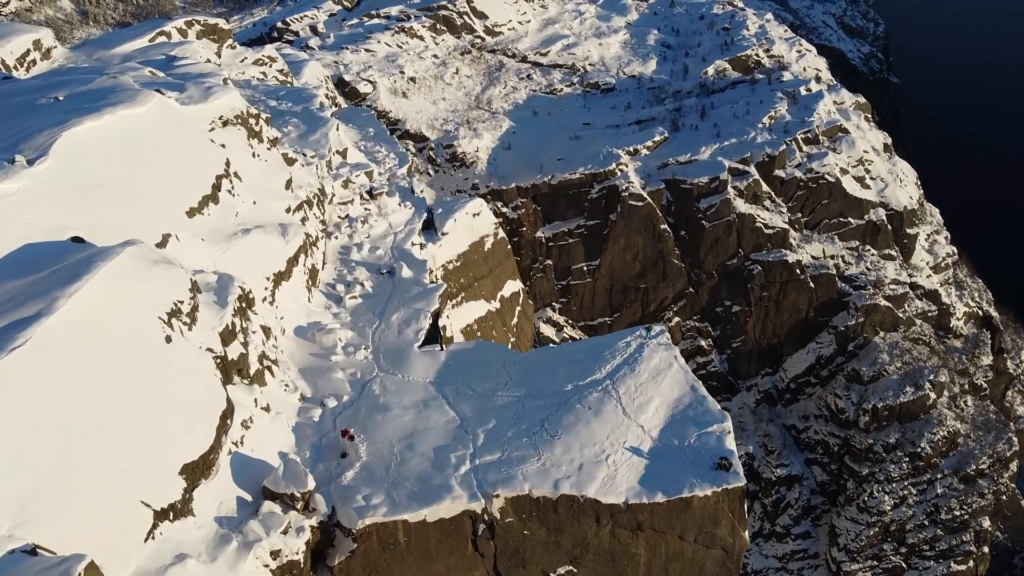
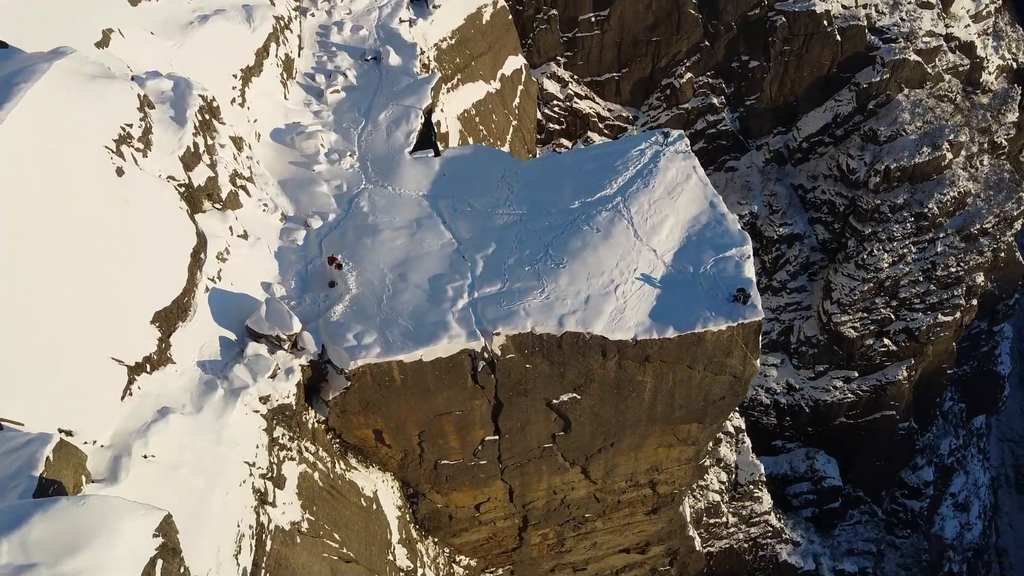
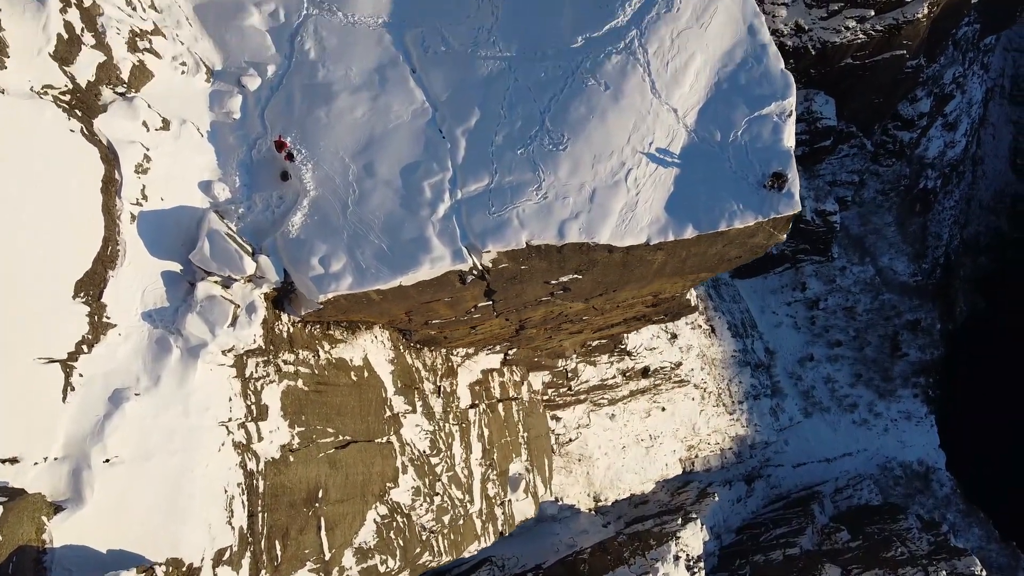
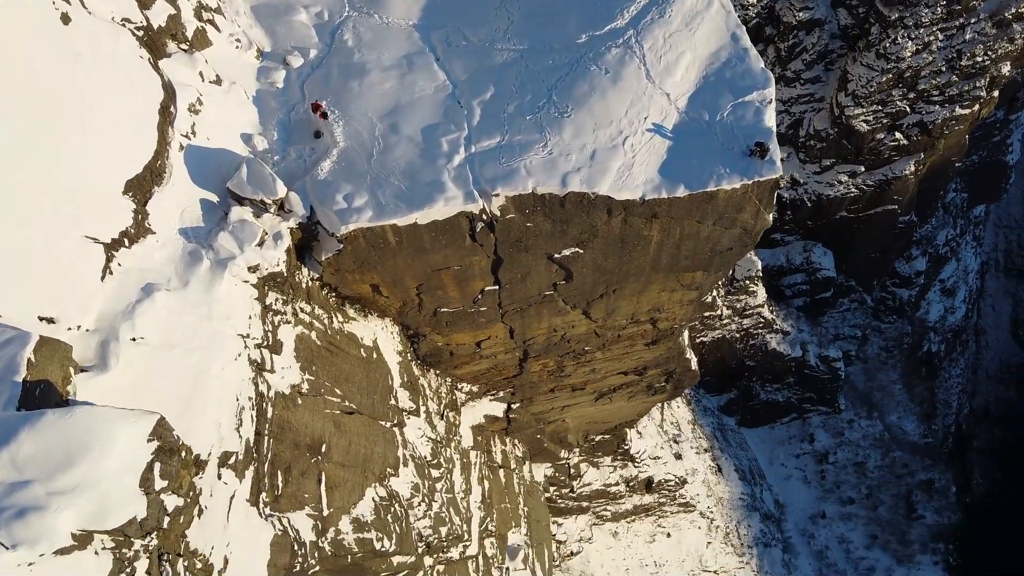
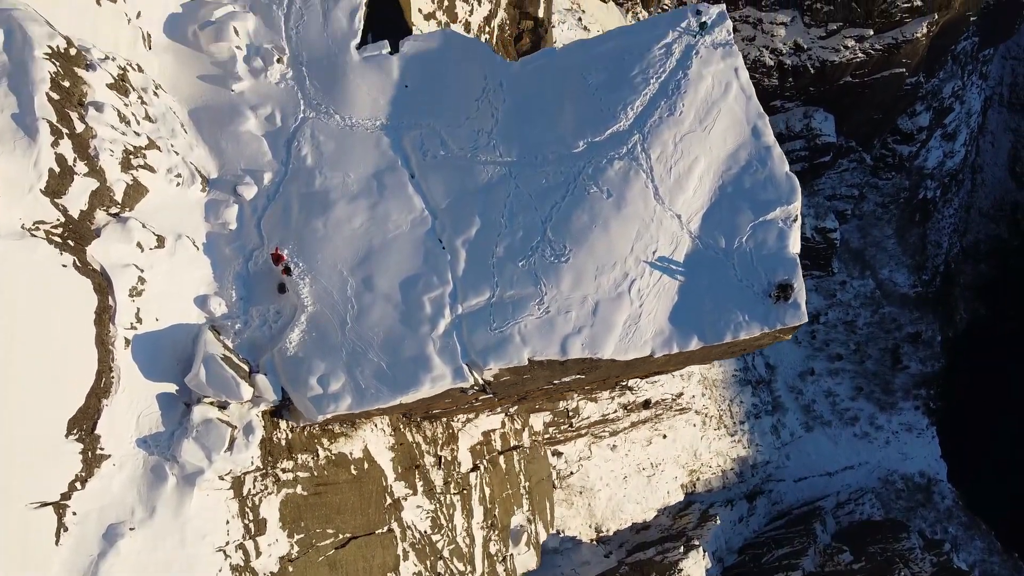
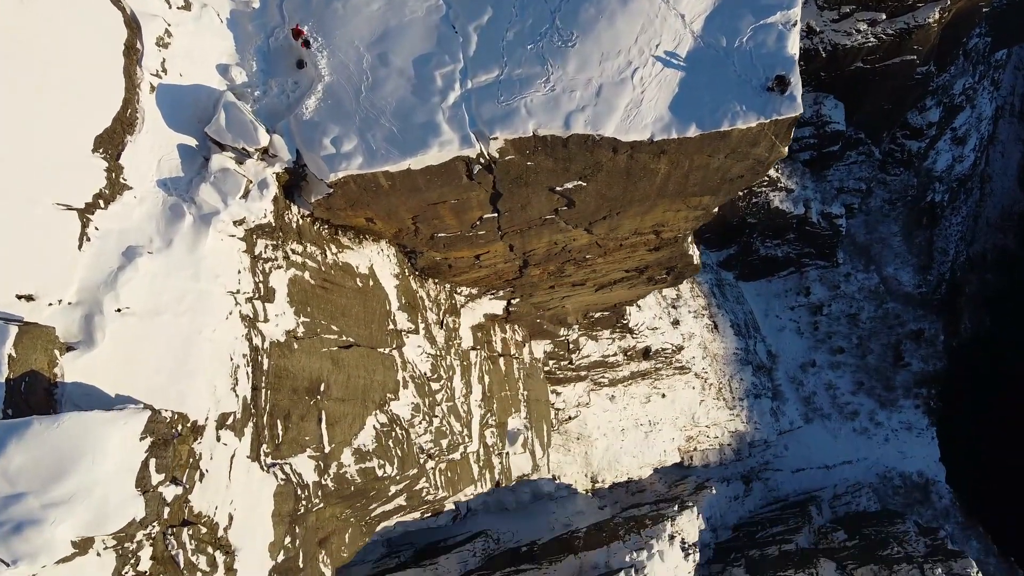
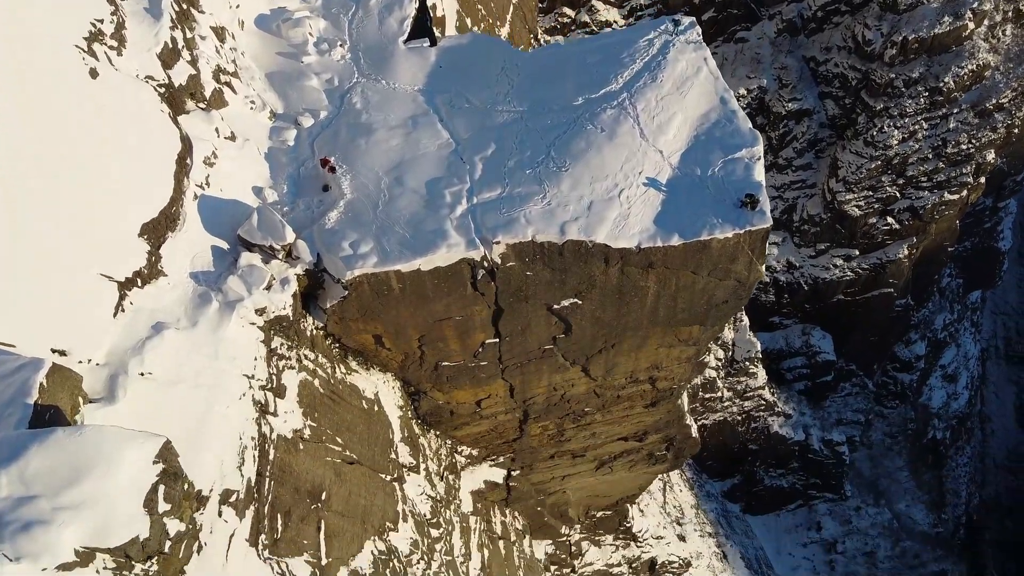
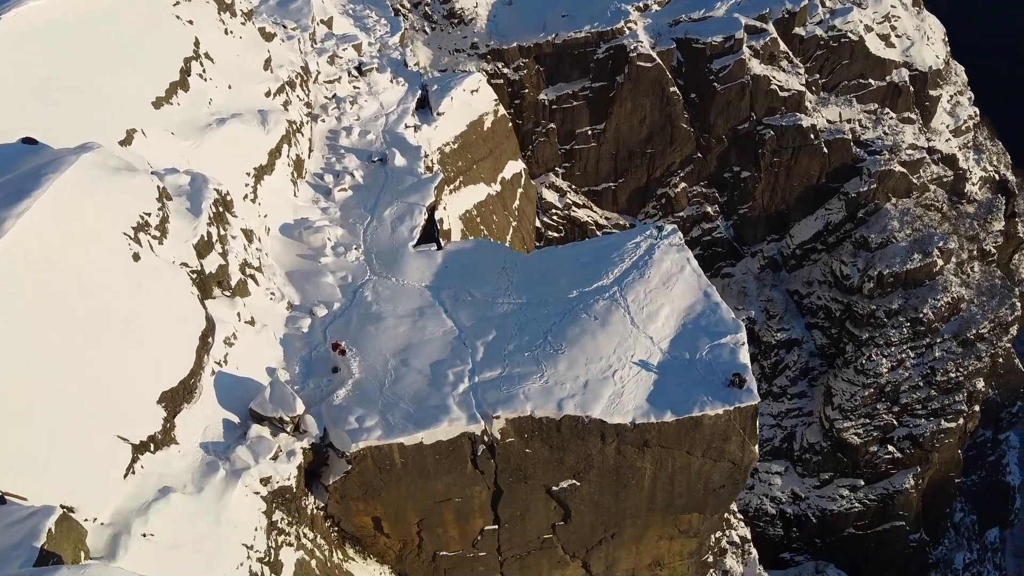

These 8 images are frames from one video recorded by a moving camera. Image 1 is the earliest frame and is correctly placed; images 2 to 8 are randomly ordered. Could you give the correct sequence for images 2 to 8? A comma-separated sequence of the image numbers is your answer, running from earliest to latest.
8, 2, 7, 4, 6, 3, 5
